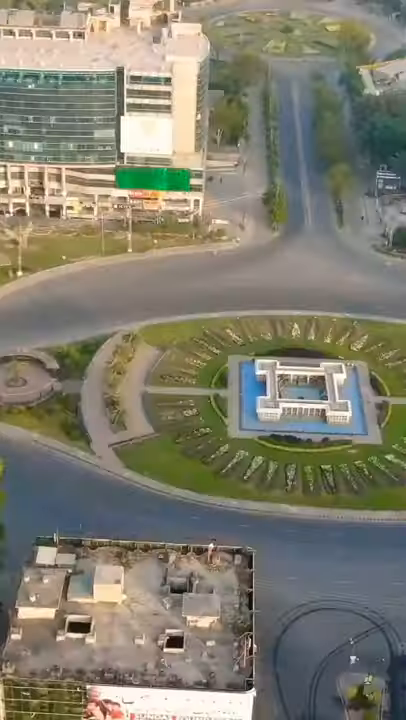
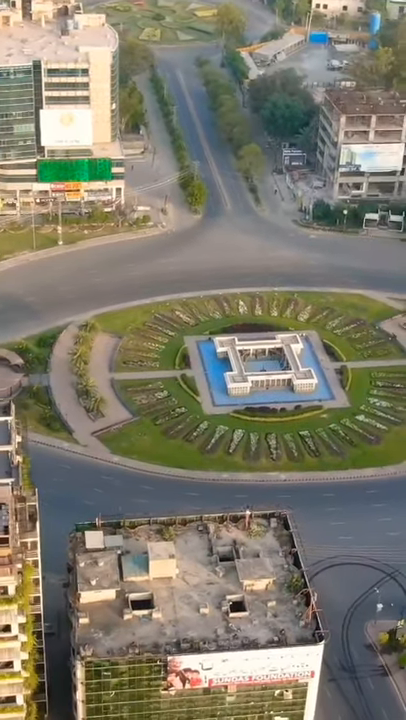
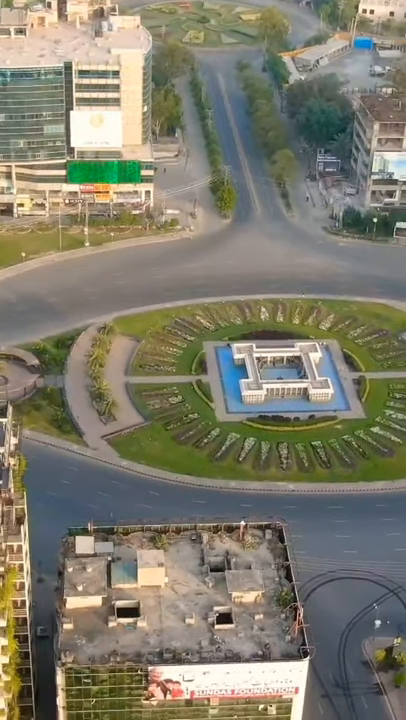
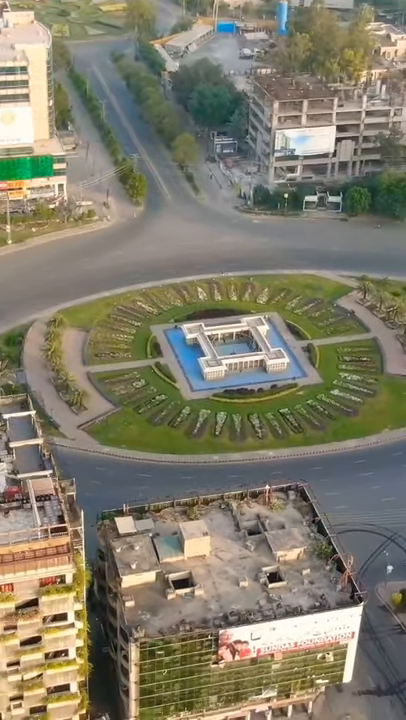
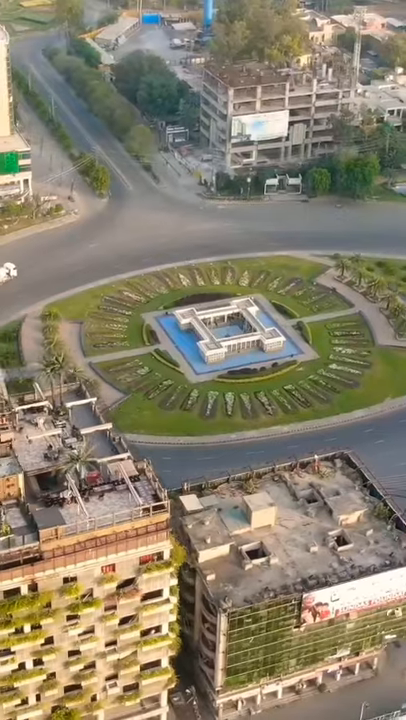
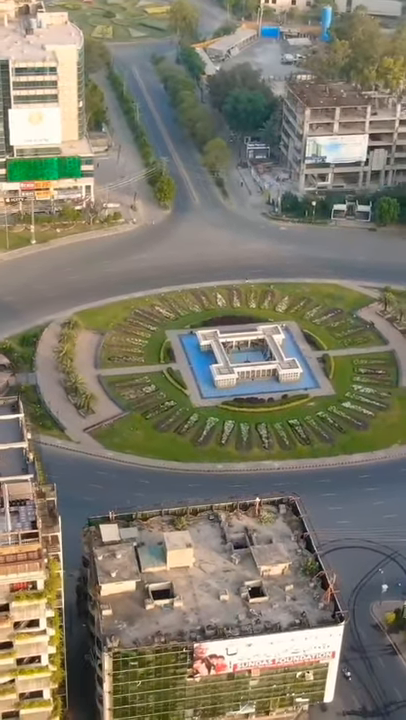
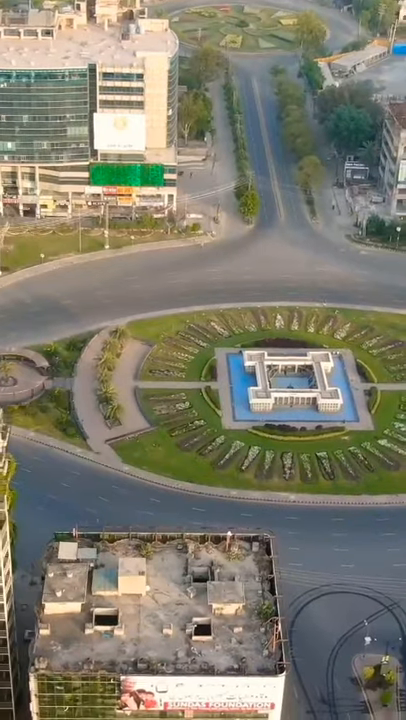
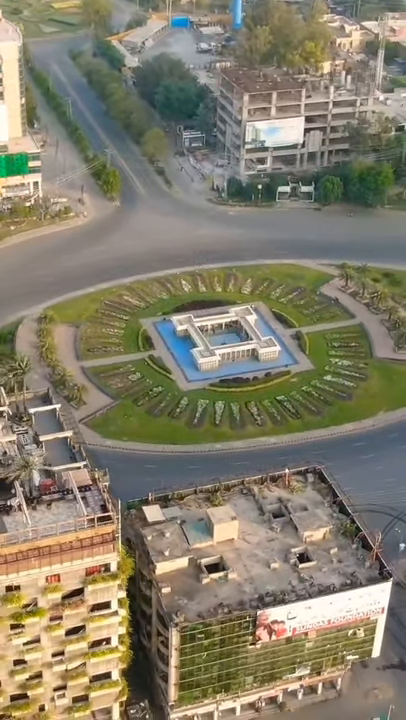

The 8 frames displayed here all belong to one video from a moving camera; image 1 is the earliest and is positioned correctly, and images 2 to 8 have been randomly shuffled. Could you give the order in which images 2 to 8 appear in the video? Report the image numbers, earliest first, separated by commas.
7, 3, 2, 6, 4, 8, 5
